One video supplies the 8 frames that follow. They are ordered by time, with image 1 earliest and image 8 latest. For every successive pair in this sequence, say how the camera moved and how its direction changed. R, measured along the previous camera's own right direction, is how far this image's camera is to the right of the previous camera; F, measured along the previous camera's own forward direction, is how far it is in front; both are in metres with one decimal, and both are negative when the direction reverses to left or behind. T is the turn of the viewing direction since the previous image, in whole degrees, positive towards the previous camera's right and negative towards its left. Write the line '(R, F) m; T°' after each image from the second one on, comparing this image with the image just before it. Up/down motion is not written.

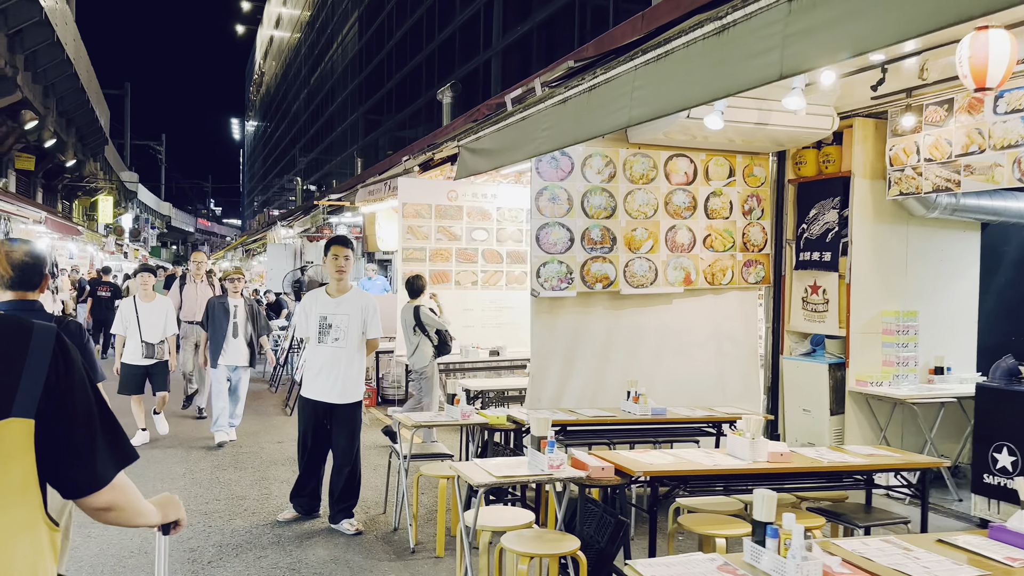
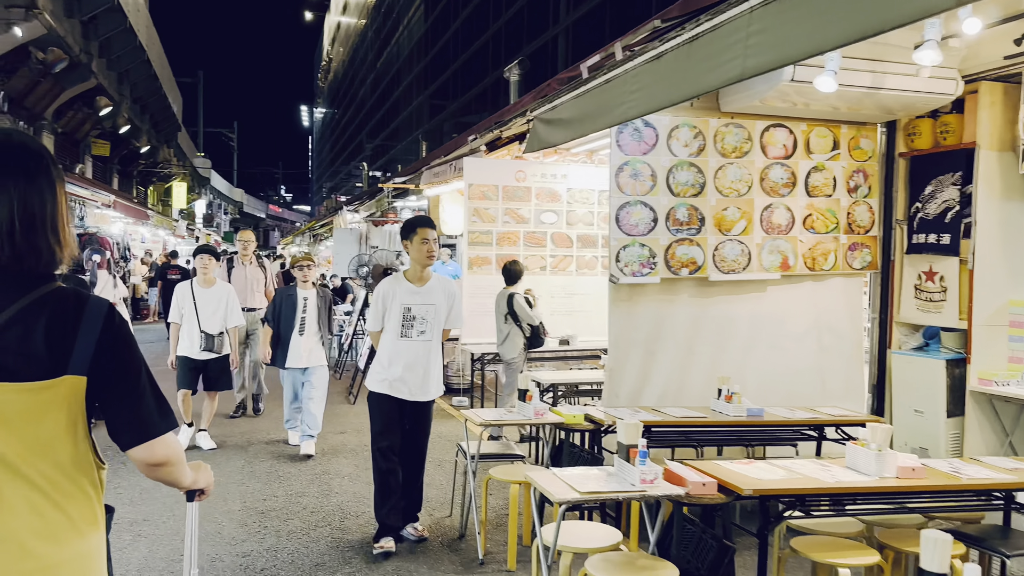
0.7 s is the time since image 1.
(-0.1, +0.5) m; -4°
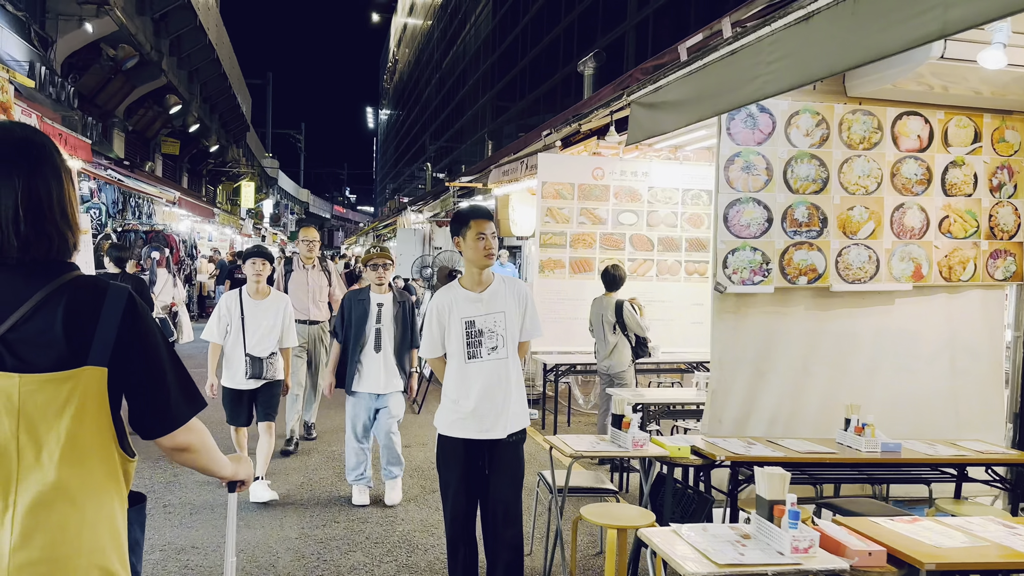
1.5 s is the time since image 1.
(-0.2, +0.6) m; -4°
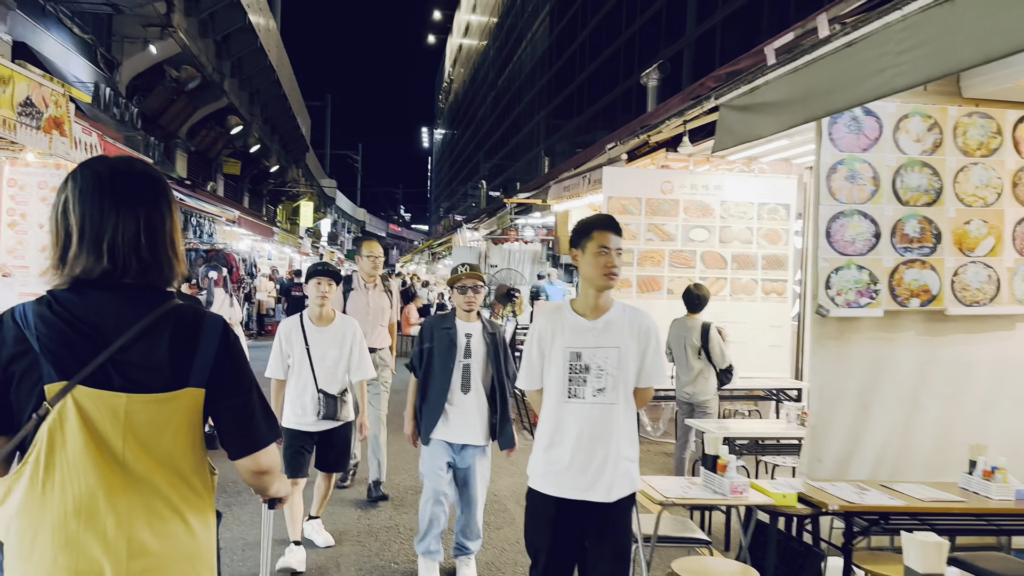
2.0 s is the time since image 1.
(-0.1, +0.3) m; -4°
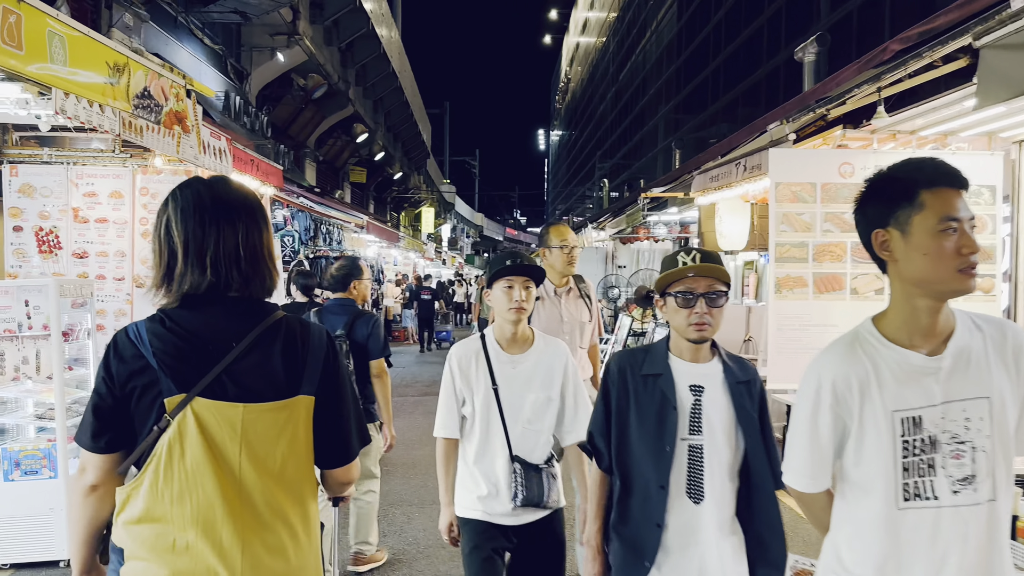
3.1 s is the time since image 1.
(-0.3, +0.7) m; -8°
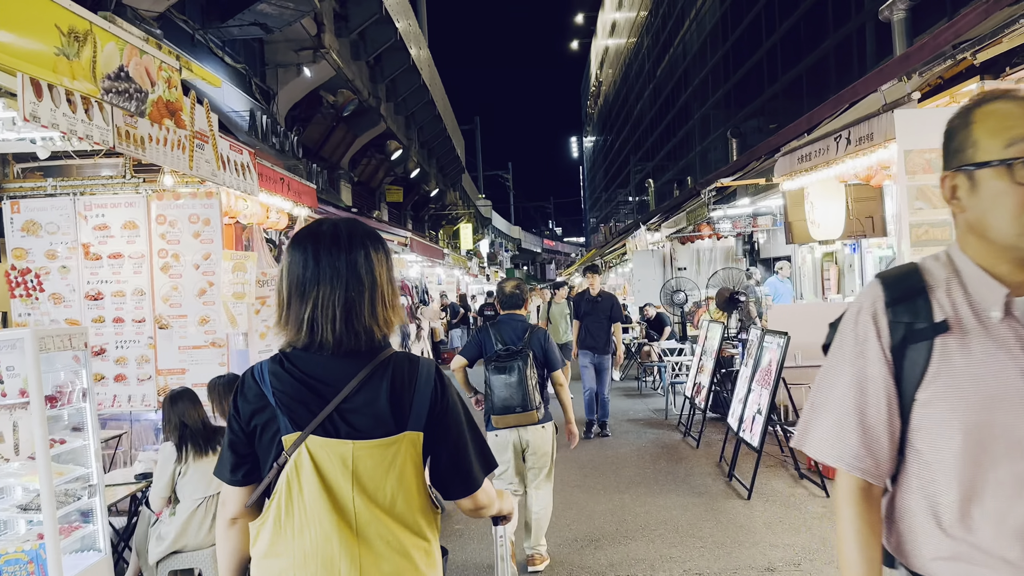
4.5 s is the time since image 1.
(-0.2, +0.9) m; -3°
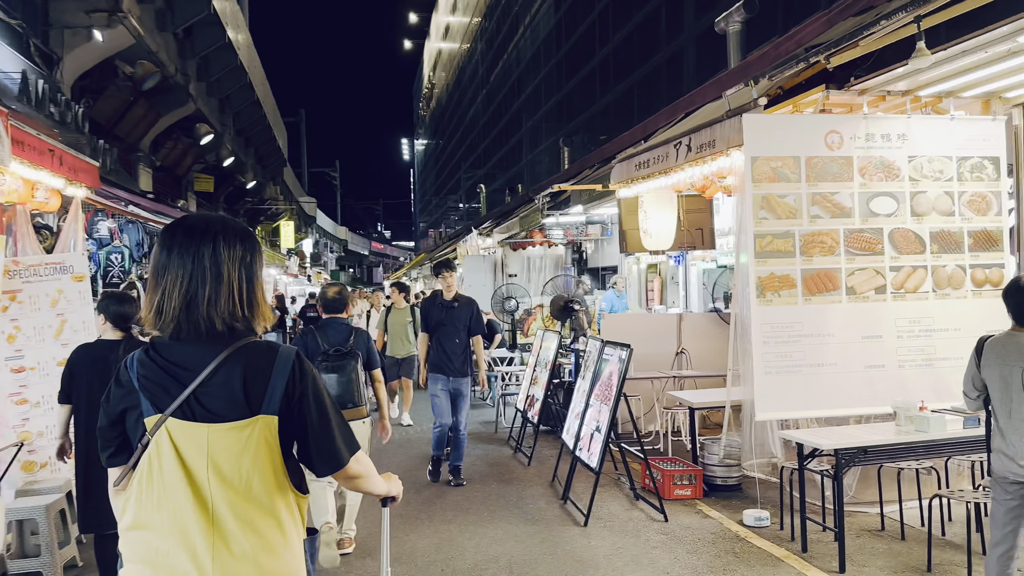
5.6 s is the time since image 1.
(0.0, +0.6) m; +12°
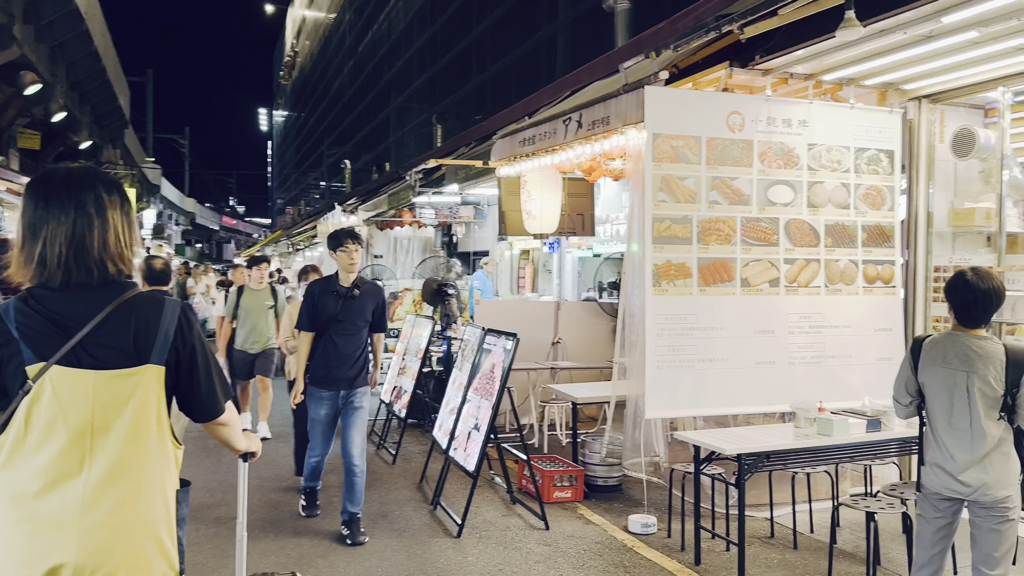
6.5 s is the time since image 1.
(-0.1, +0.5) m; +10°
